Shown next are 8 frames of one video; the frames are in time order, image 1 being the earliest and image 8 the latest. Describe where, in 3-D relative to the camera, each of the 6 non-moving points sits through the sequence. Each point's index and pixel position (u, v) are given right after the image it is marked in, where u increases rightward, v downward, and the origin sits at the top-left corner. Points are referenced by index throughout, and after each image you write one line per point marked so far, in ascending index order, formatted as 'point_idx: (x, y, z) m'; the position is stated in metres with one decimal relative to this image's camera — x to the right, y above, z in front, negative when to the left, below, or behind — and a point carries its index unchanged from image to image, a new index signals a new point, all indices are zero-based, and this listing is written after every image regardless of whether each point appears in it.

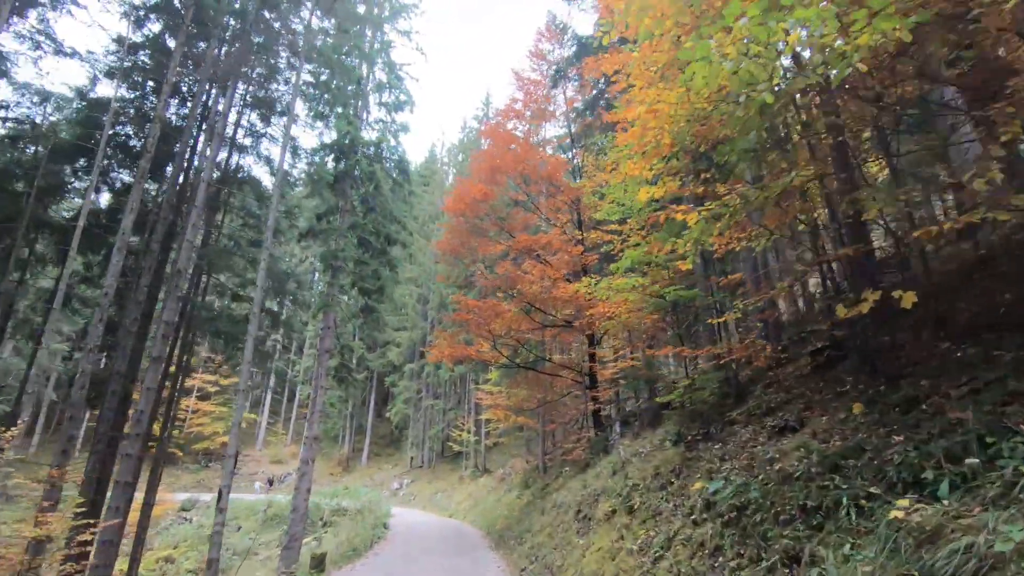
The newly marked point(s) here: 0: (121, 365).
0: (-7.4, -1.5, +10.5) m
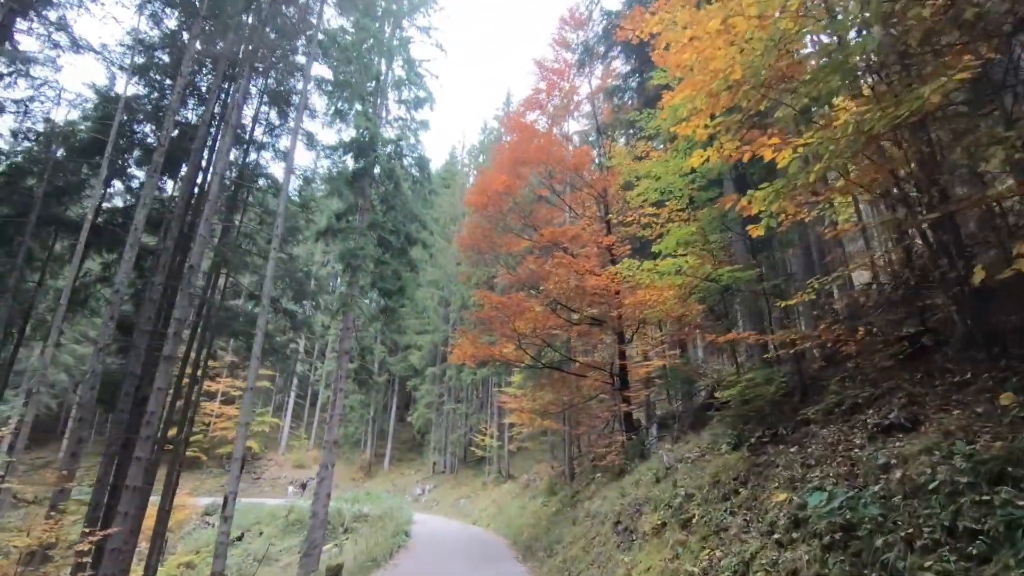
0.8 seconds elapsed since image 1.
0: (-6.9, -1.5, +10.1) m
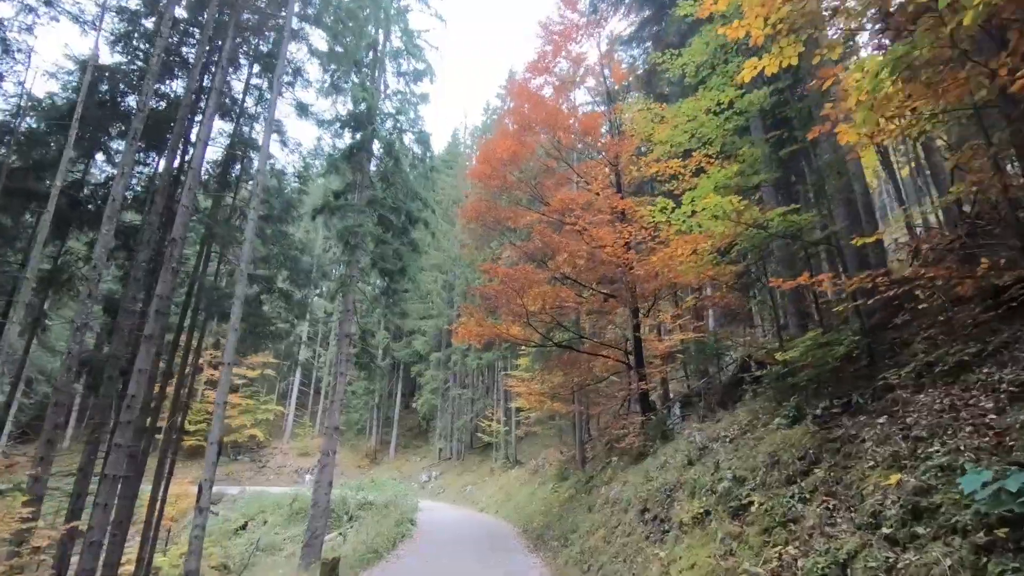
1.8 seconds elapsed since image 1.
0: (-6.8, -1.0, +9.5) m
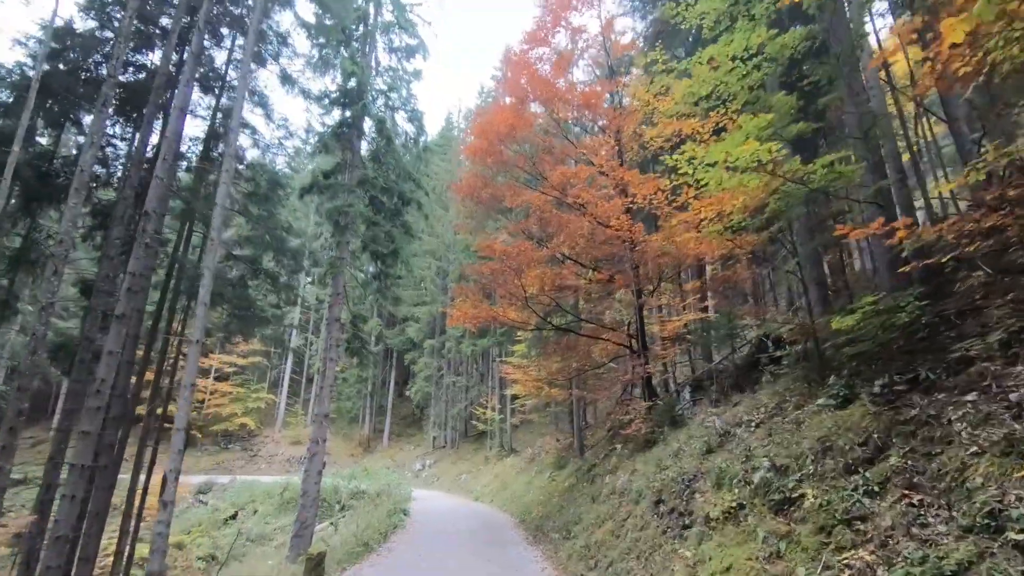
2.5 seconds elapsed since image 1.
0: (-6.8, -0.7, +8.9) m
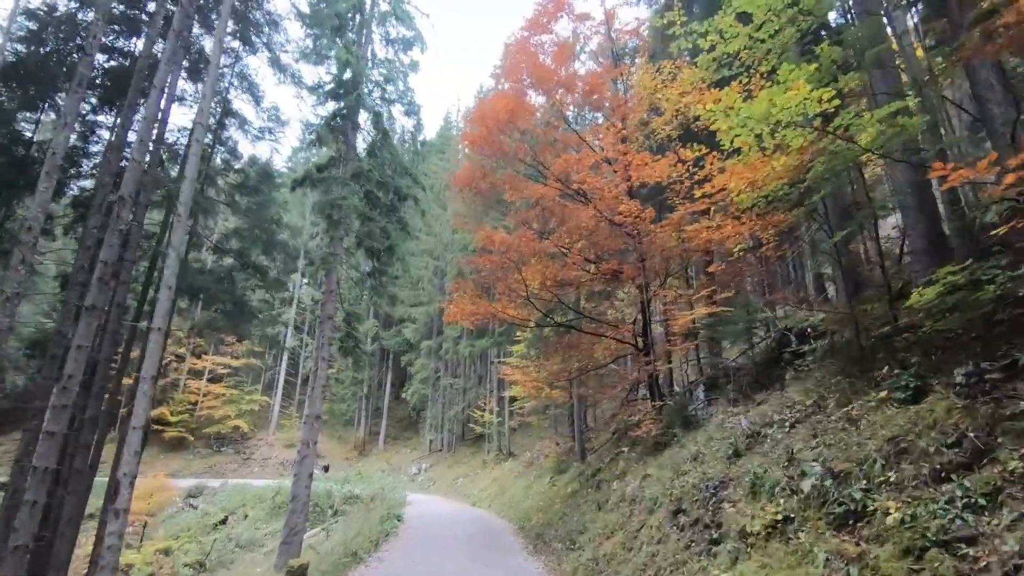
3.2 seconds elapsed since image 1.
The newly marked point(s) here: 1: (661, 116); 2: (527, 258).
0: (-6.8, -0.6, +8.4) m
1: (+2.8, +3.2, +10.4) m
2: (+0.2, +0.5, +9.6) m
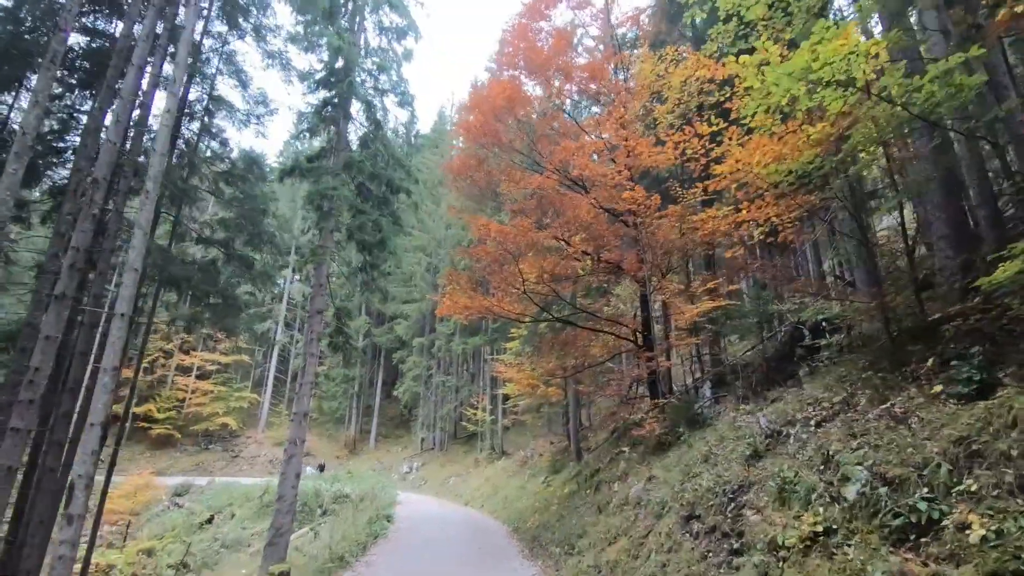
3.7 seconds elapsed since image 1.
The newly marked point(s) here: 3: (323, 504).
0: (-6.9, -0.4, +7.9) m
1: (+2.7, +3.3, +10.1) m
2: (+0.2, +0.6, +9.3) m
3: (-5.7, -6.5, +16.7) m
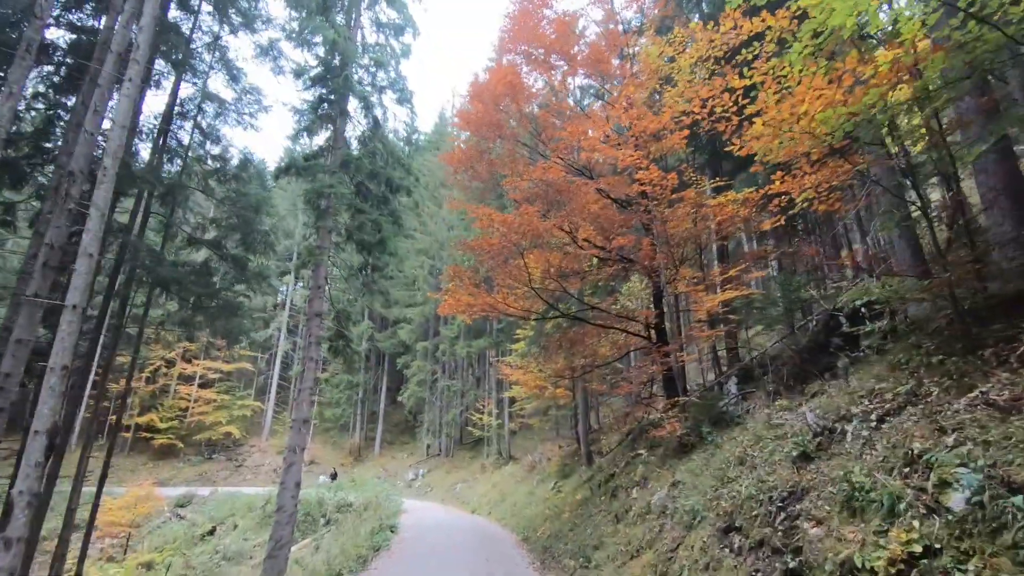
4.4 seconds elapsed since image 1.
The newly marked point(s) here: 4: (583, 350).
0: (-6.8, -0.4, +7.5) m
1: (+2.7, +3.5, +9.6) m
2: (+0.2, +0.7, +8.8) m
3: (-5.5, -6.6, +16.2) m
4: (+1.3, -1.1, +10.0) m
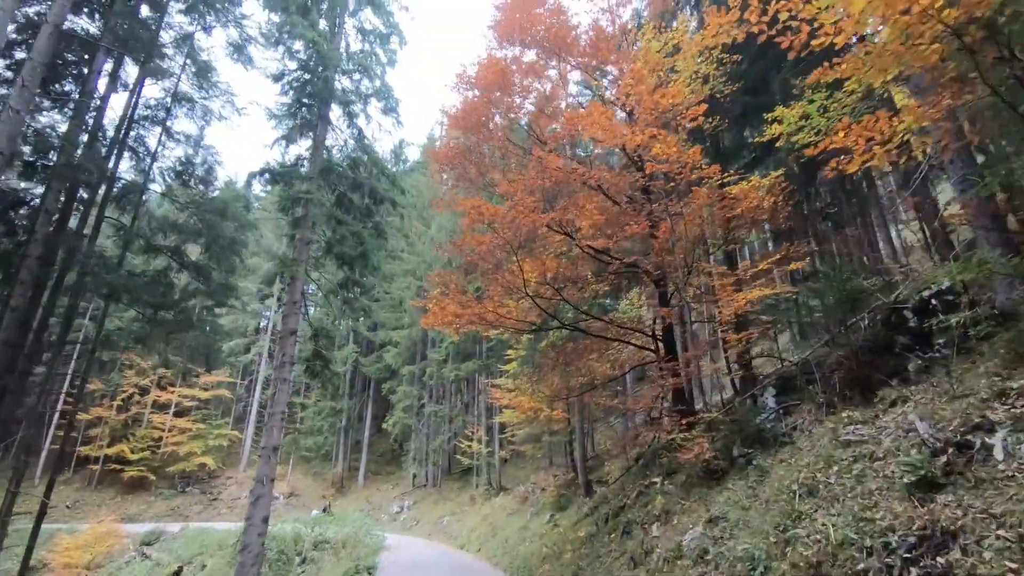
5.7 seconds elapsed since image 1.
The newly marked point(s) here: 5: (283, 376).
0: (-6.9, -0.5, +6.4) m
1: (+2.6, +3.3, +8.9) m
2: (+0.1, +0.6, +7.9) m
3: (-5.7, -7.1, +14.8) m
4: (+1.2, -1.3, +9.1) m
5: (-4.7, -1.8, +11.3) m
